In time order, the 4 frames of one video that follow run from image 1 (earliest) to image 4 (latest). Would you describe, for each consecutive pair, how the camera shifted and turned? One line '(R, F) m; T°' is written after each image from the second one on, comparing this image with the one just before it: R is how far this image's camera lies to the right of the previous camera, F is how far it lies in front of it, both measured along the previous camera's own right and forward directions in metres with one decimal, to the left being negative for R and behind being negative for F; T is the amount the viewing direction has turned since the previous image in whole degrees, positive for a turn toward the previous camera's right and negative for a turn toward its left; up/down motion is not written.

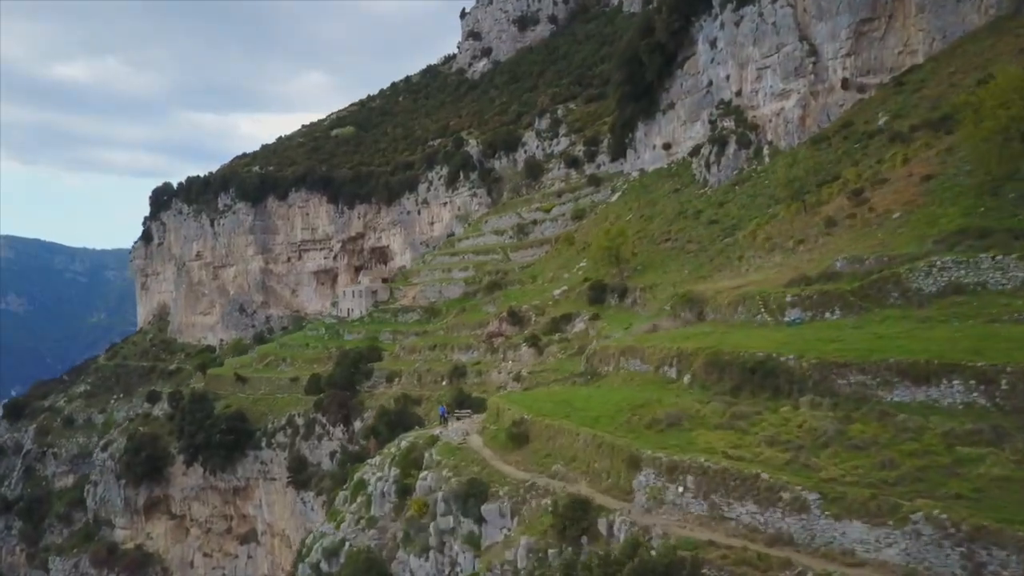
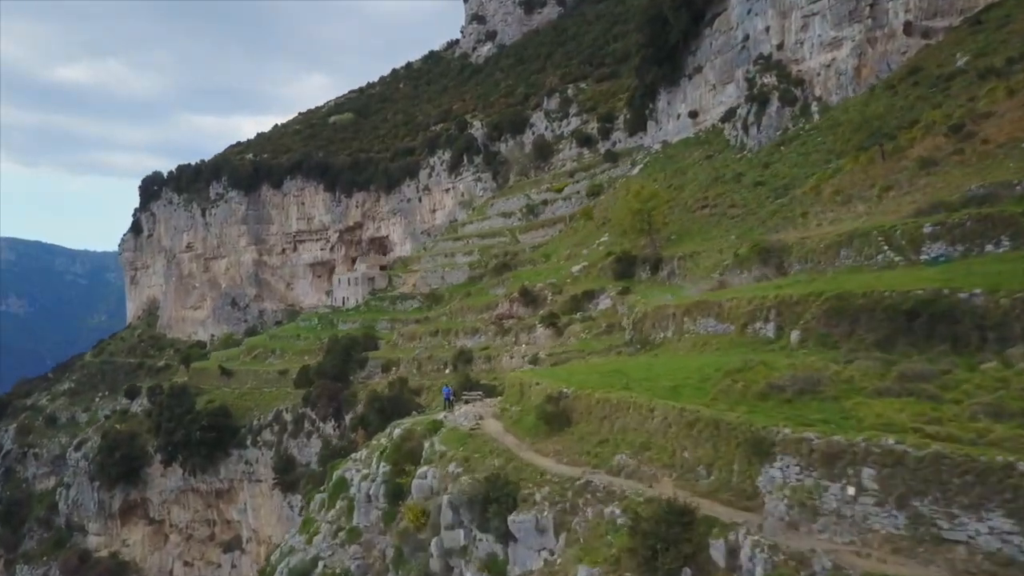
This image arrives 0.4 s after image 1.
(-0.6, +5.7) m; 0°
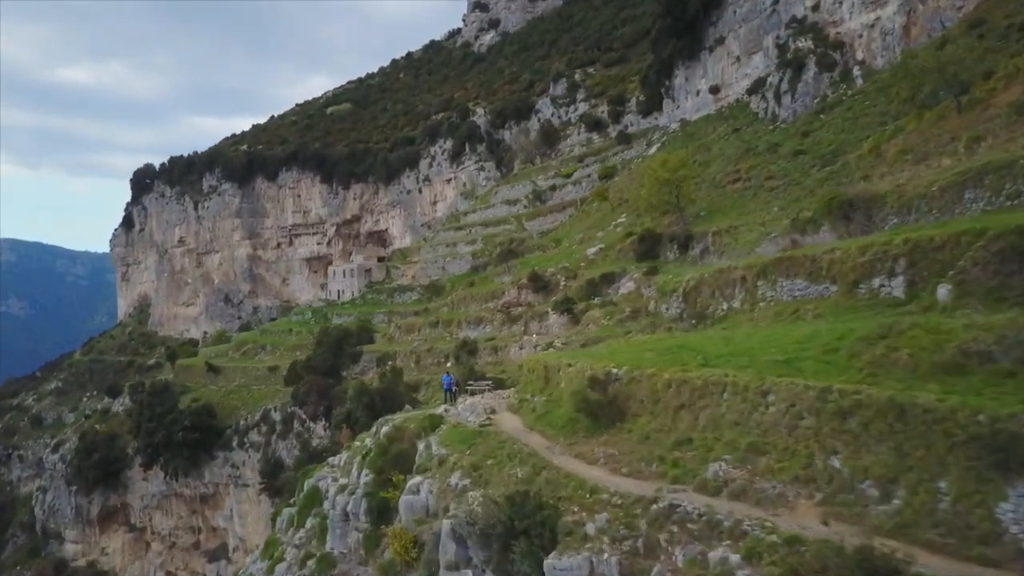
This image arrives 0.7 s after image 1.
(-0.4, +4.1) m; 0°
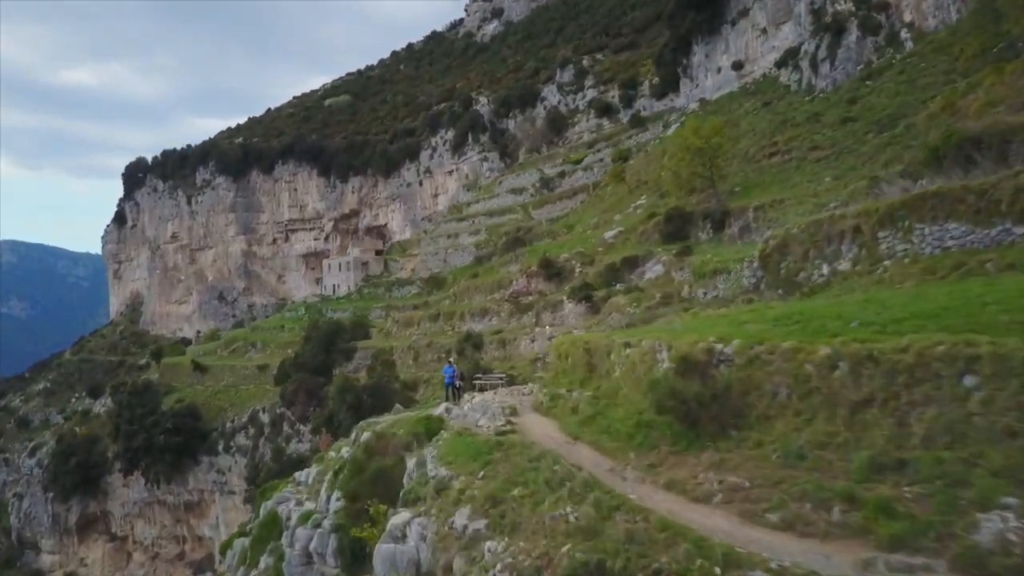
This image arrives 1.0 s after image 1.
(-0.3, +3.7) m; 0°
